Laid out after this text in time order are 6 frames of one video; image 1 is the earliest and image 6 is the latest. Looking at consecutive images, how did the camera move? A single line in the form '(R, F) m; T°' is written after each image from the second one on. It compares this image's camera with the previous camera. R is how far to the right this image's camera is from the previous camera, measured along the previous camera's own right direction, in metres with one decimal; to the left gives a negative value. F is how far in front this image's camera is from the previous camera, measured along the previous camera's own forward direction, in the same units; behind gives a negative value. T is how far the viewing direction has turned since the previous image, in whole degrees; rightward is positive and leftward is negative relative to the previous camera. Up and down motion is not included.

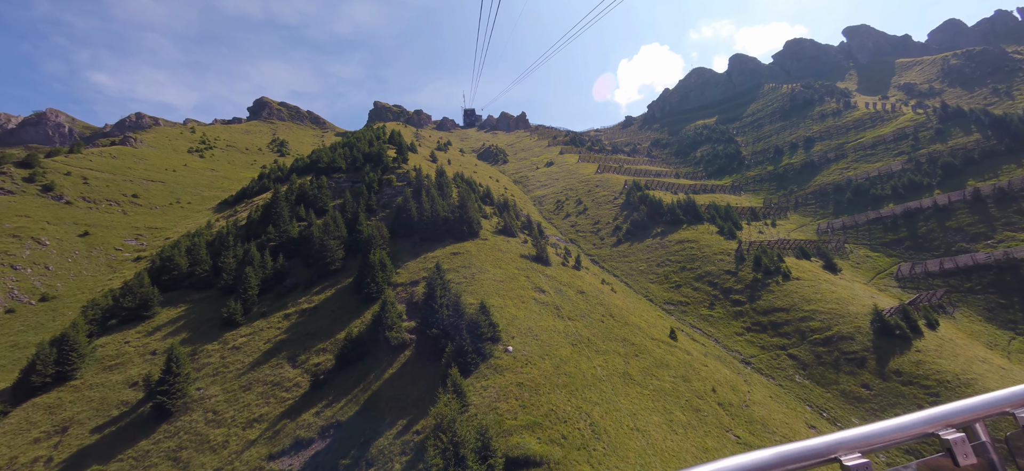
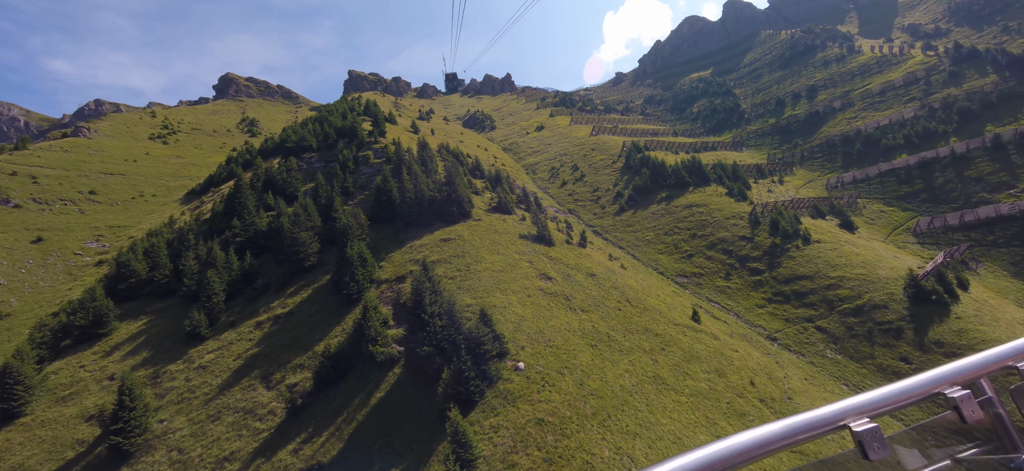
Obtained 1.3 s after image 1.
(-0.8, +7.6) m; +1°
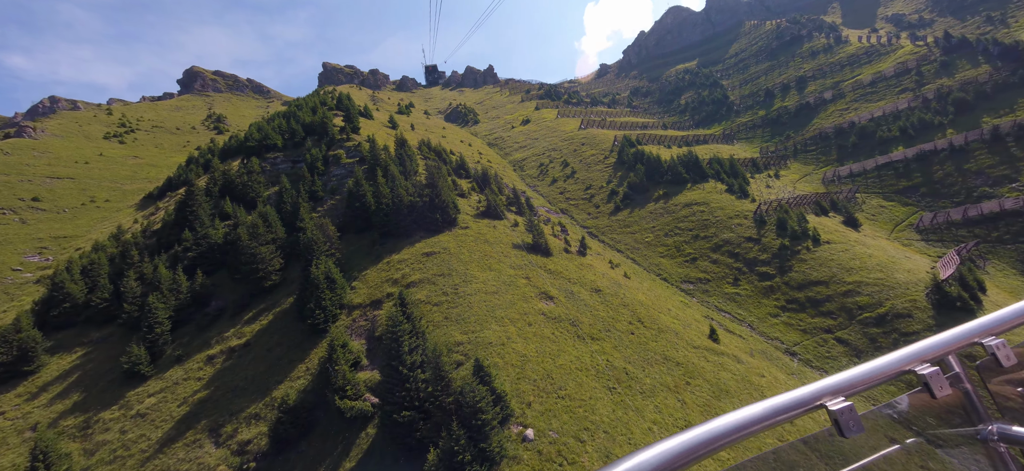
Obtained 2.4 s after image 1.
(-1.1, +7.1) m; +2°
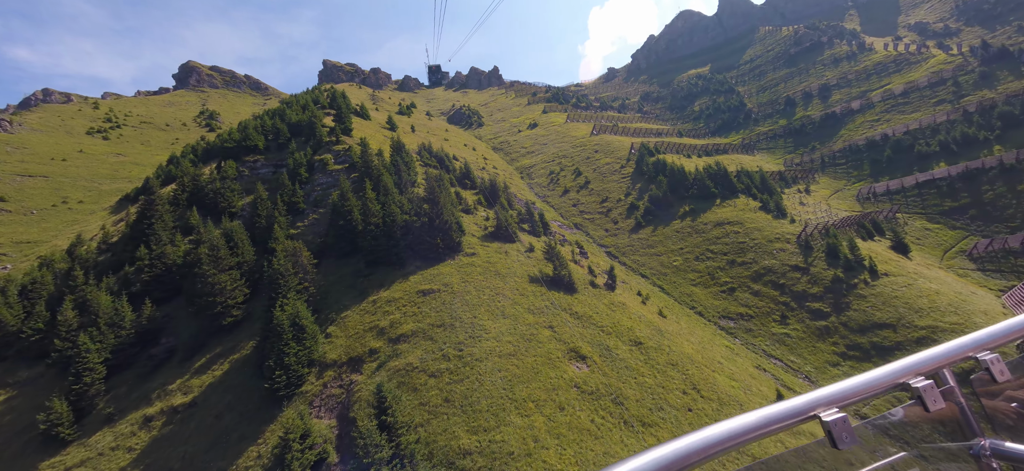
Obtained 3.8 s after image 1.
(-1.7, +10.1) m; 0°
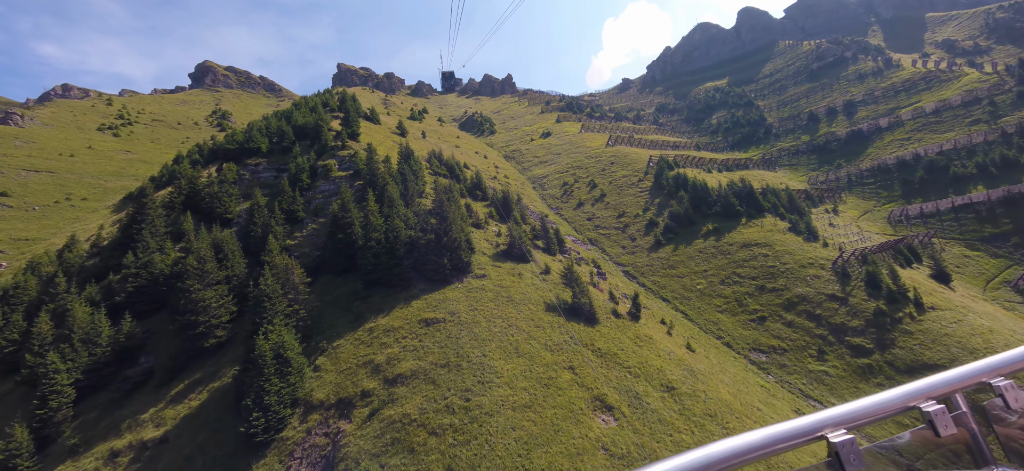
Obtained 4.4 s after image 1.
(-0.7, +4.6) m; -1°
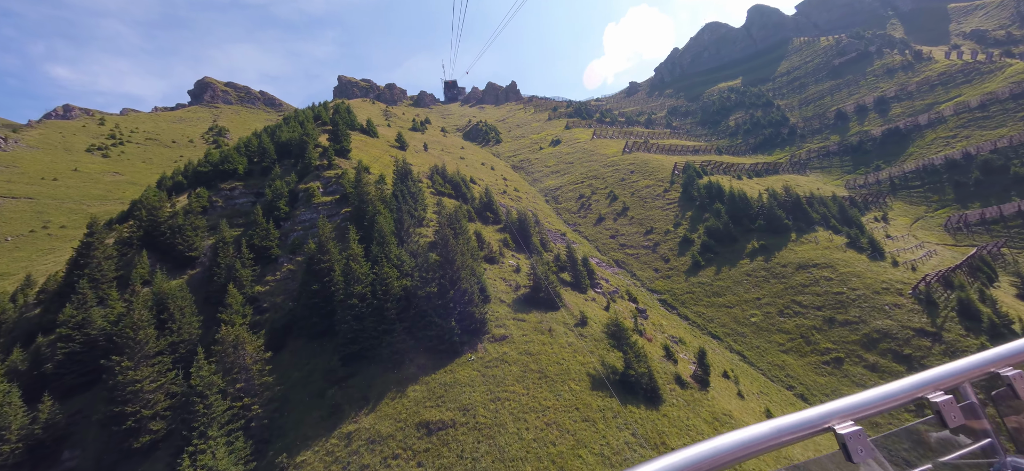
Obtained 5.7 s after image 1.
(-1.4, +10.3) m; -1°
